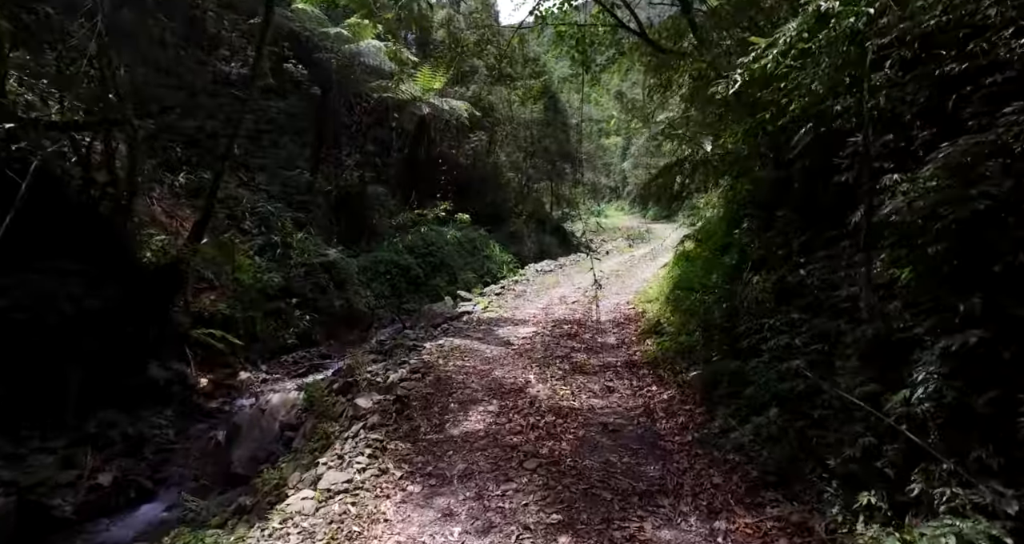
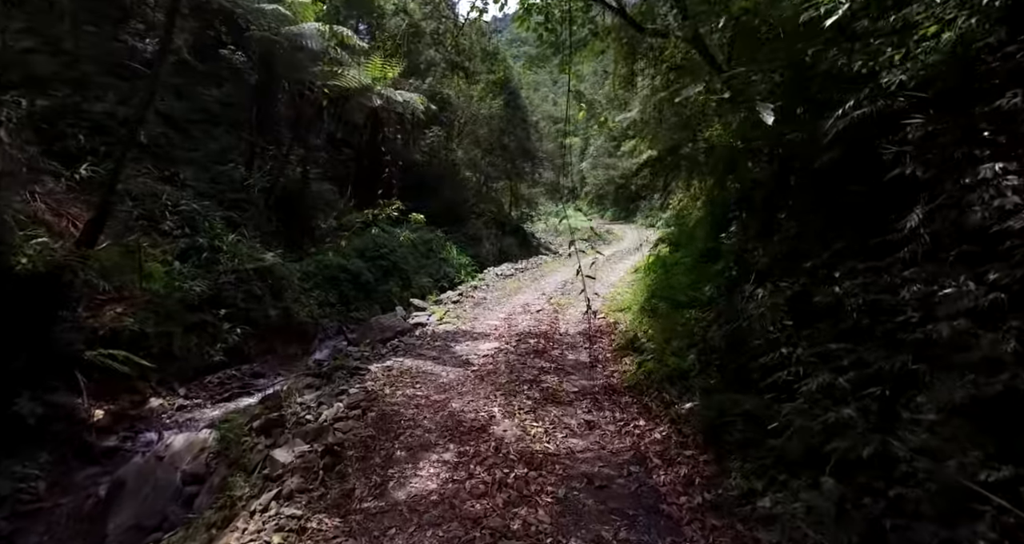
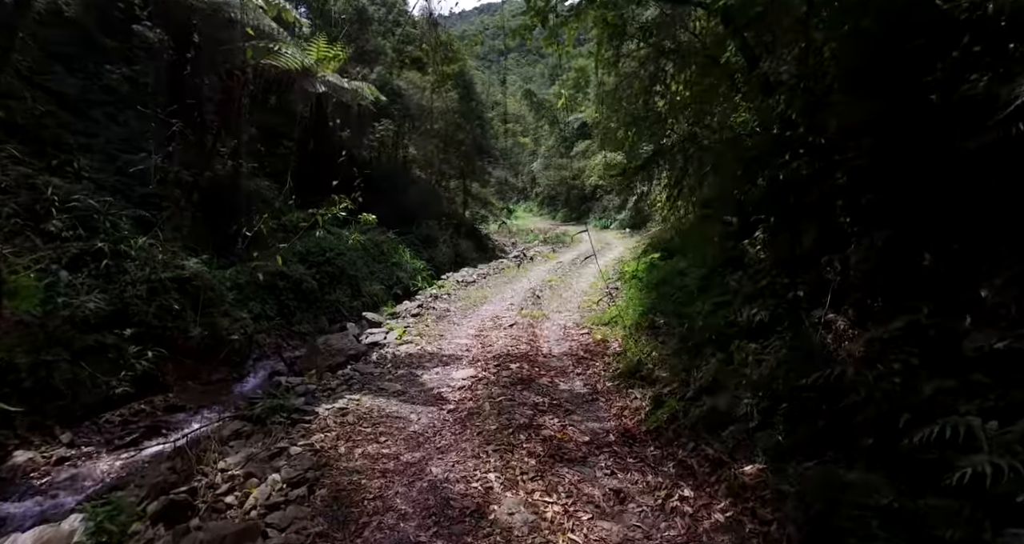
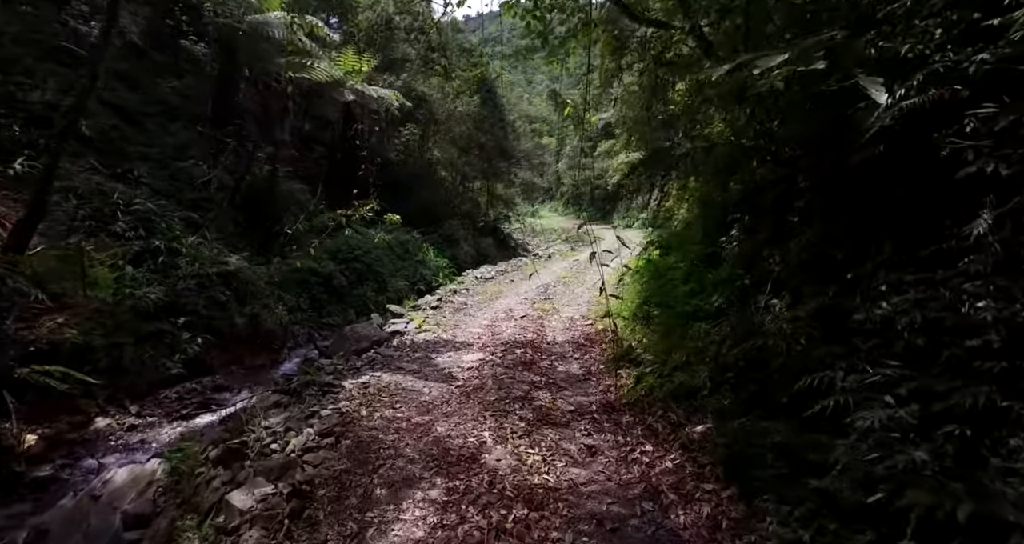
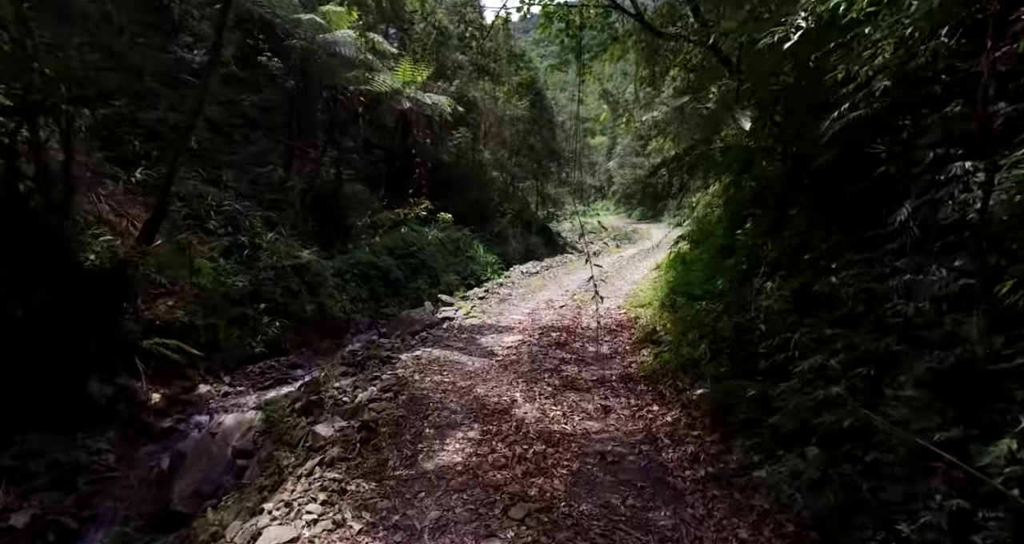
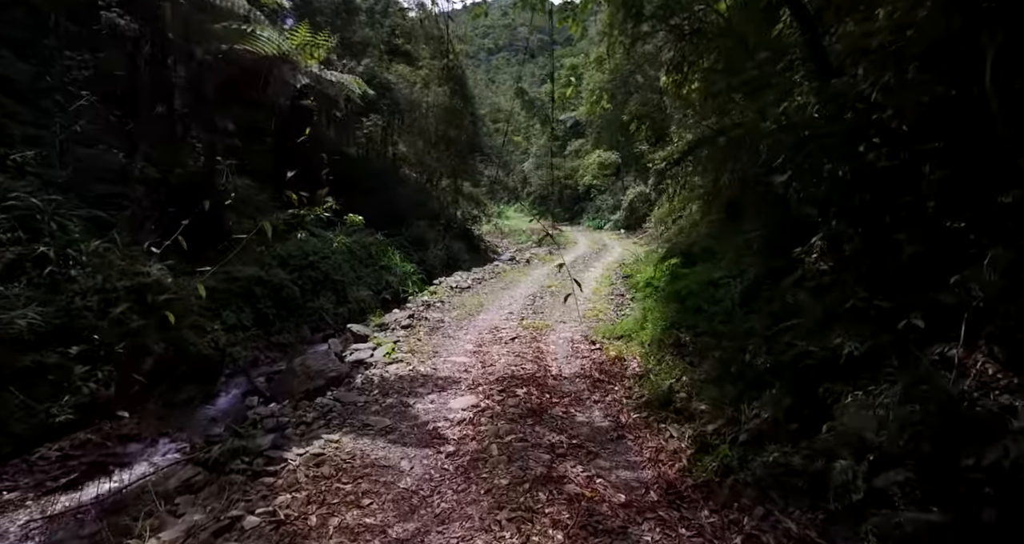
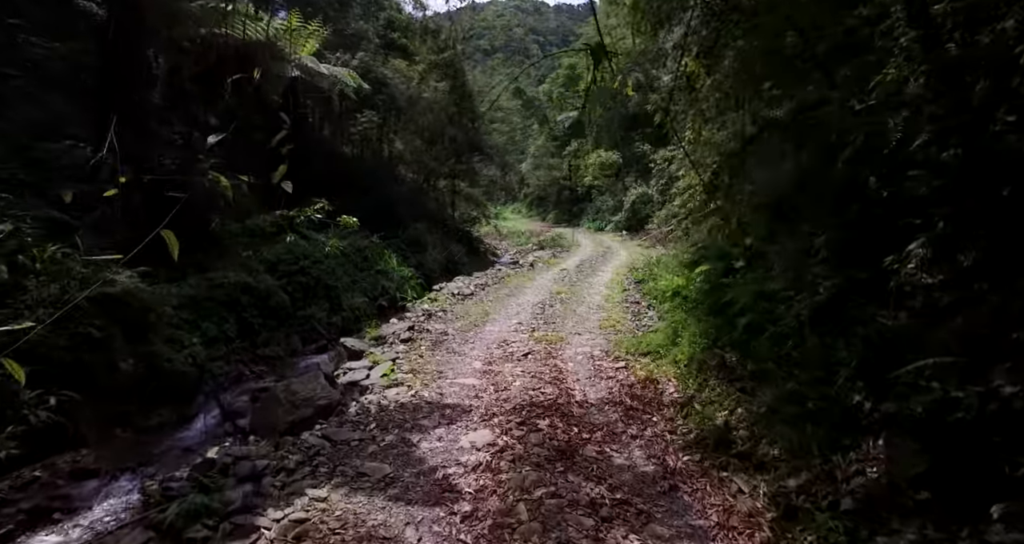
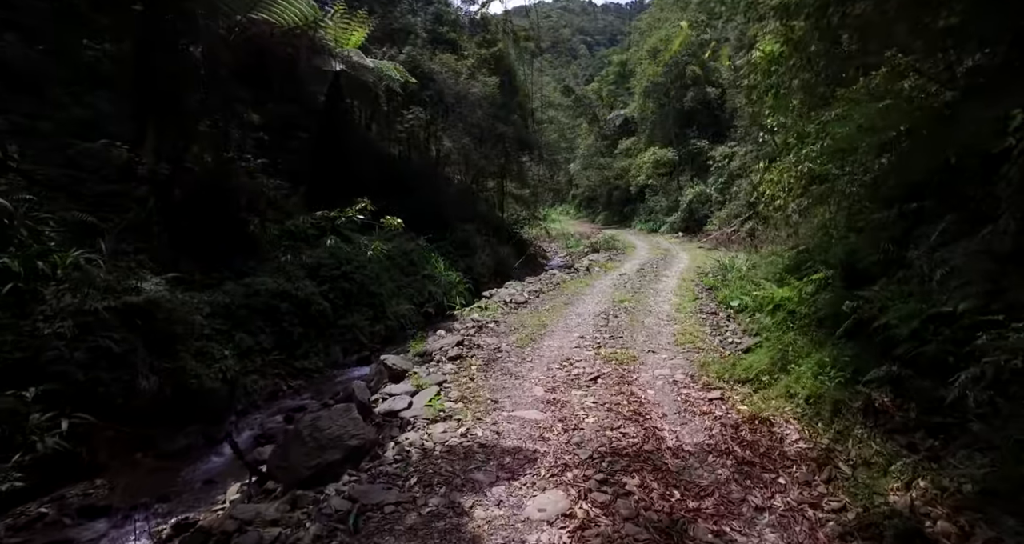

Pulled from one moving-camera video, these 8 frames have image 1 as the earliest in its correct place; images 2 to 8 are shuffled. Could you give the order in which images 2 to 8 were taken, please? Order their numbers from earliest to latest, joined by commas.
5, 2, 4, 3, 6, 7, 8
